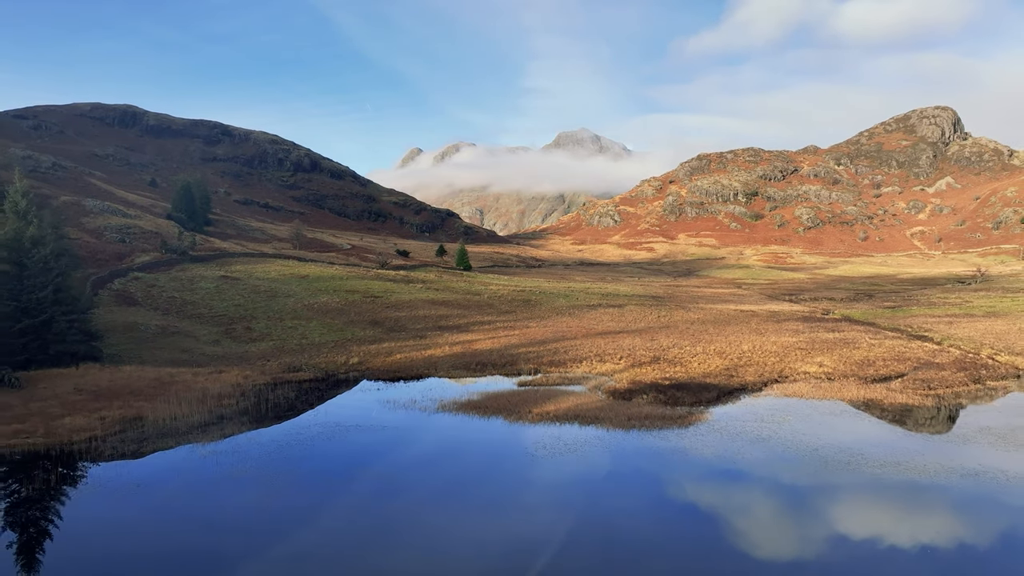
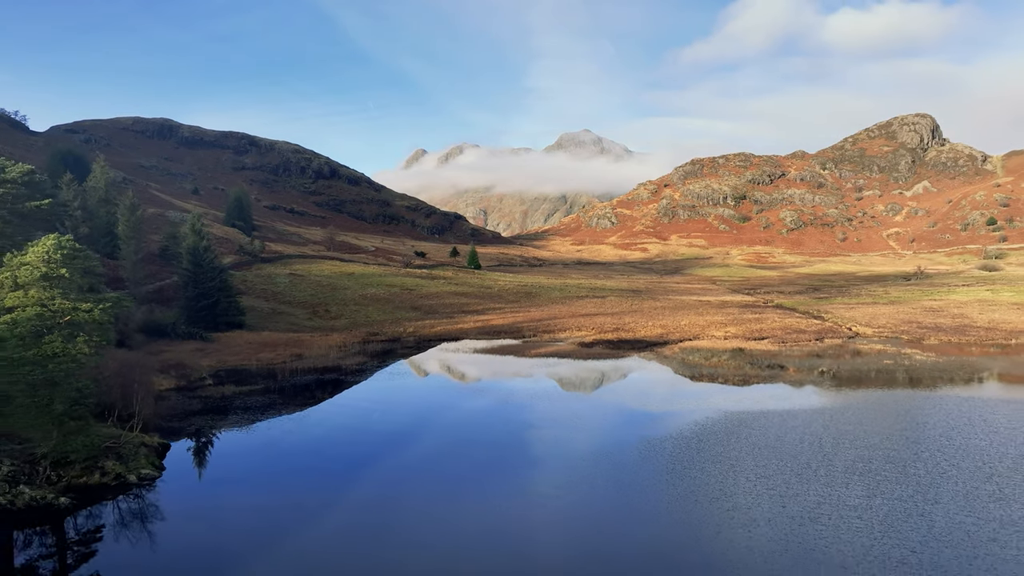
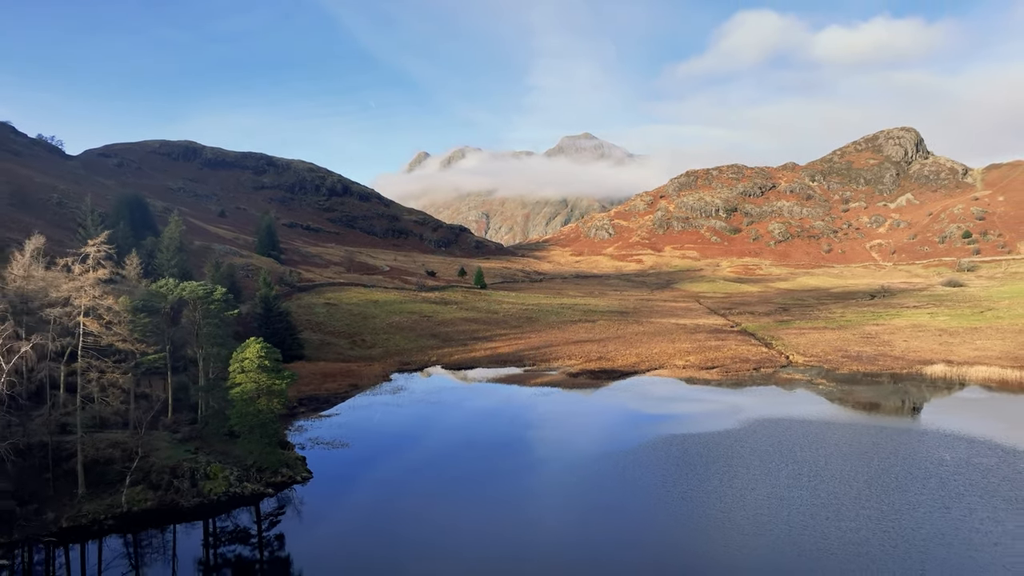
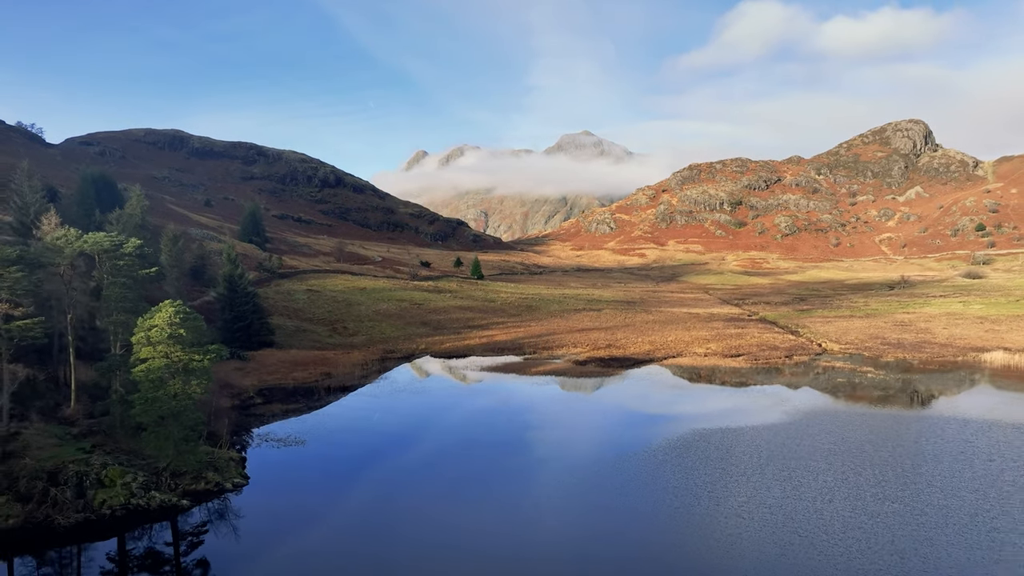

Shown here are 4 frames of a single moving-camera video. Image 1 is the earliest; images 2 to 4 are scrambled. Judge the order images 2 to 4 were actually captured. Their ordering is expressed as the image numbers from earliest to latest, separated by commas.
2, 4, 3
